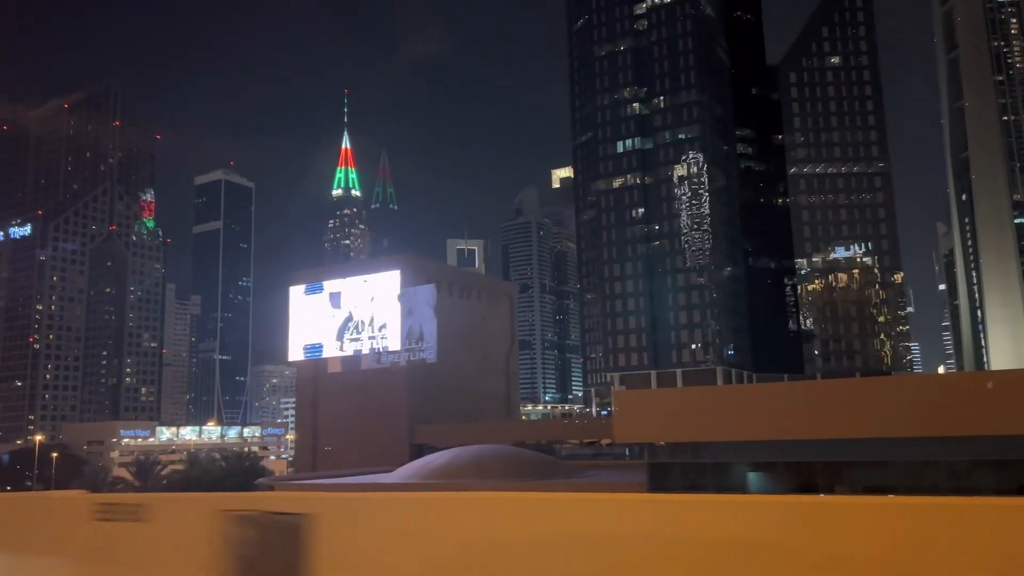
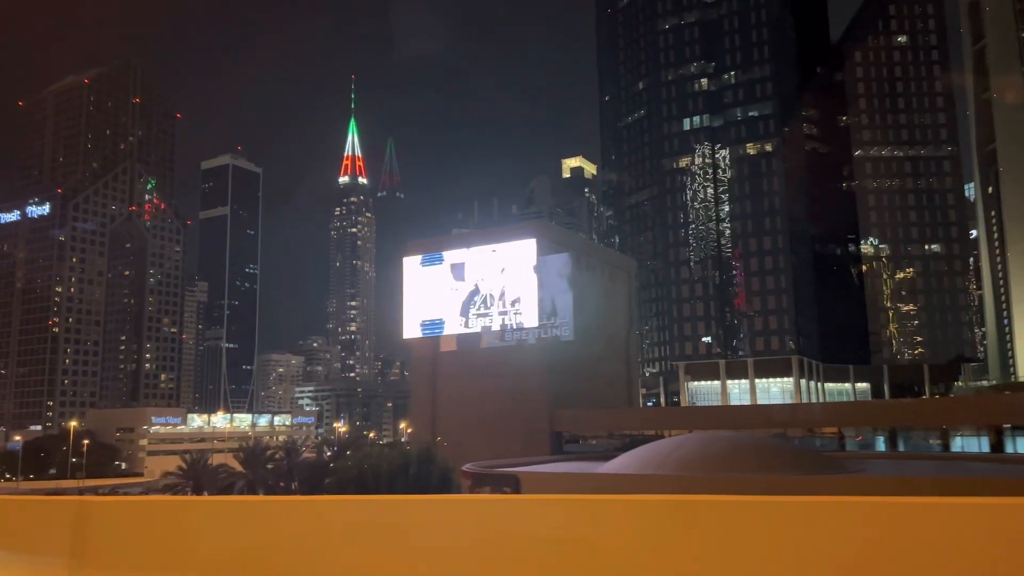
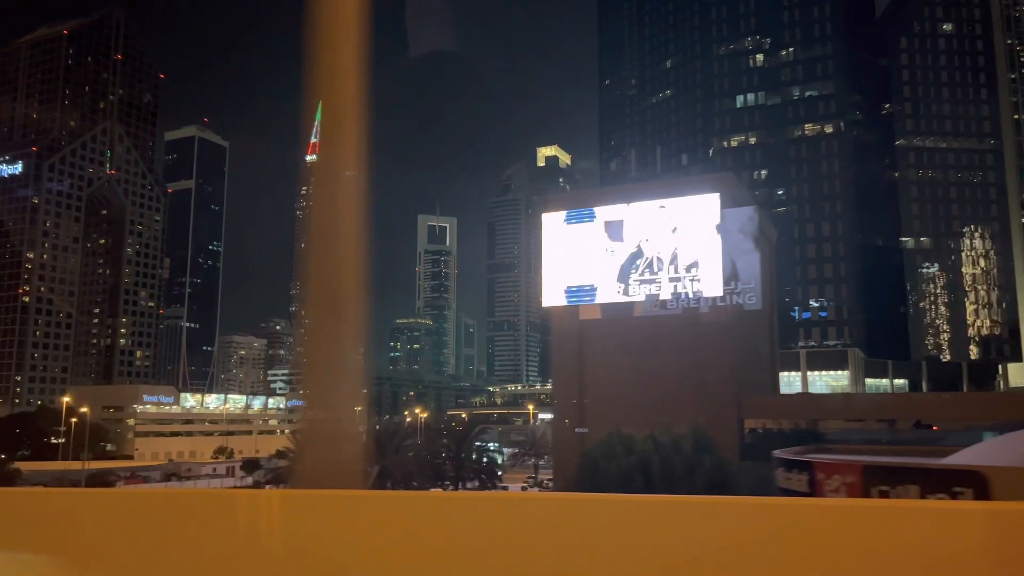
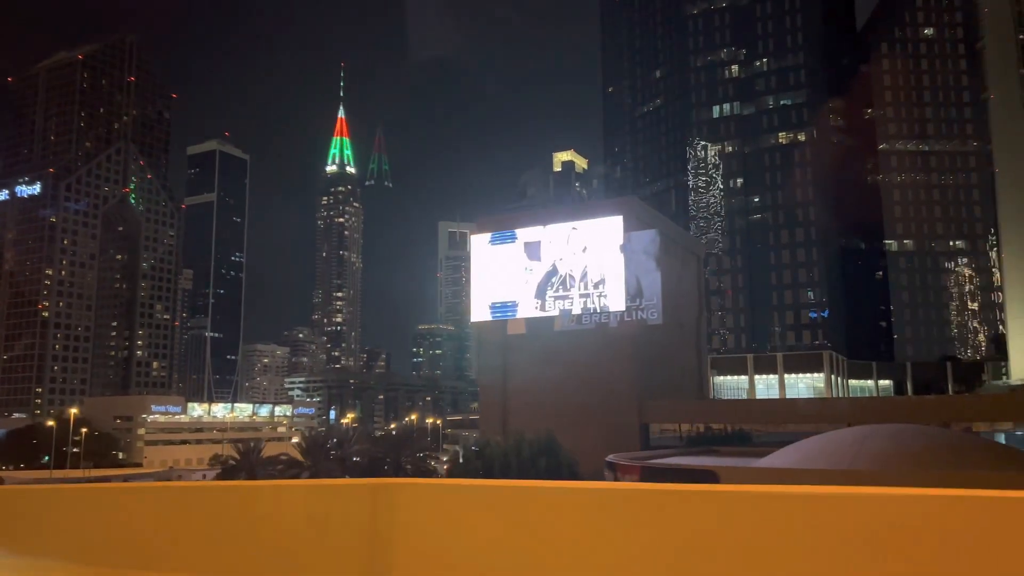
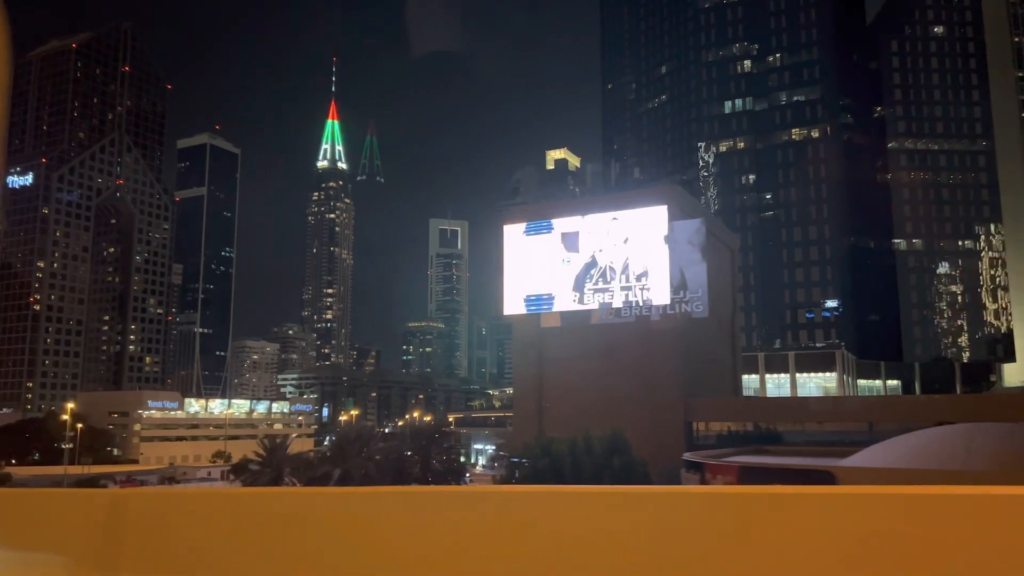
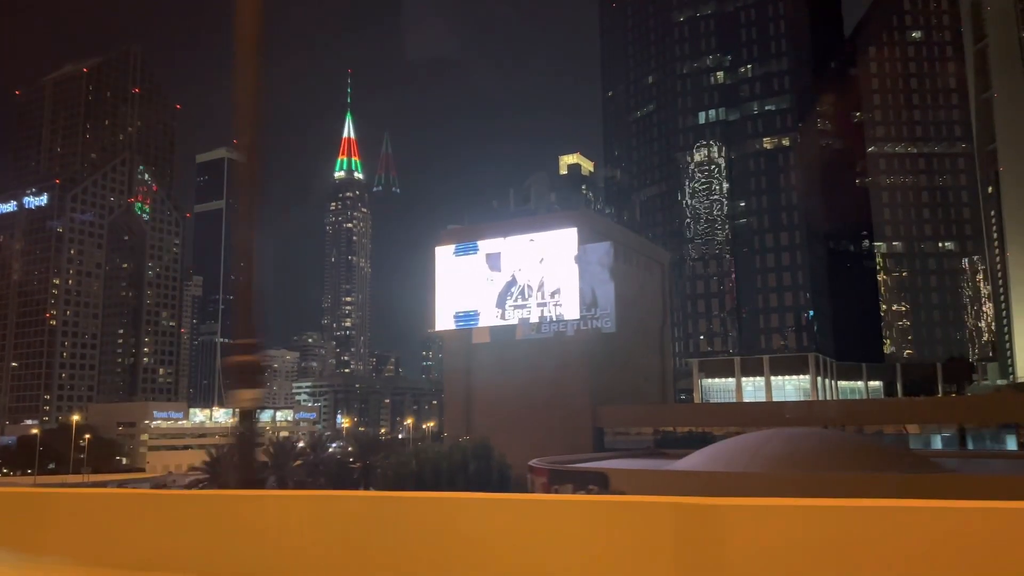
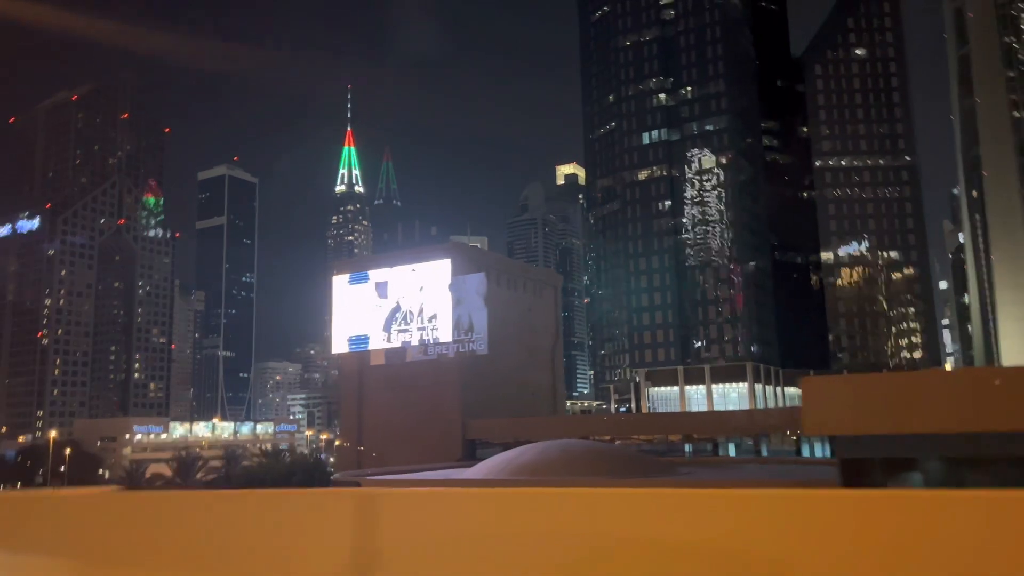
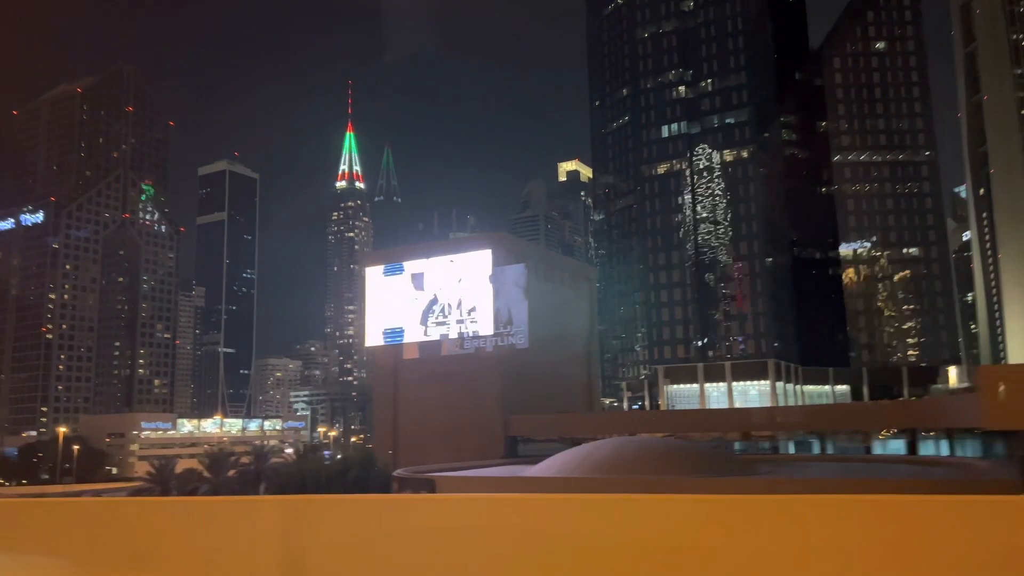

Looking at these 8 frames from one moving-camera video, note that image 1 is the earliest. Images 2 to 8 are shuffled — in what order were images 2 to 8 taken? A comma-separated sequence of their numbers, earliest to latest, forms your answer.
7, 8, 2, 6, 4, 5, 3
